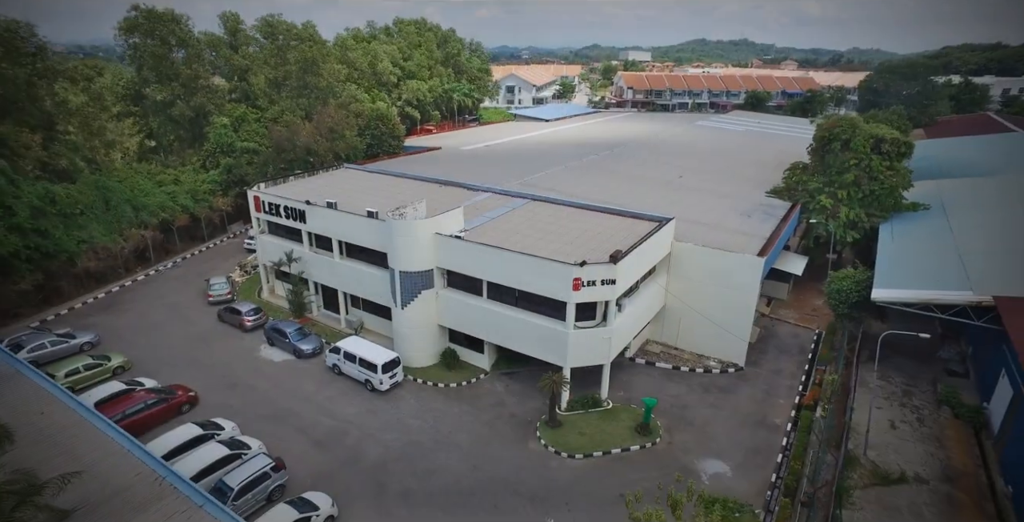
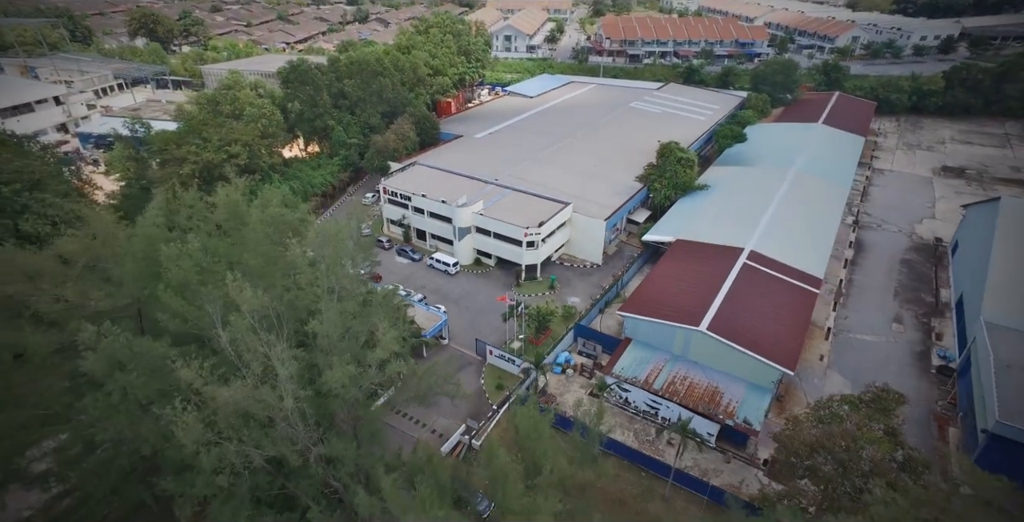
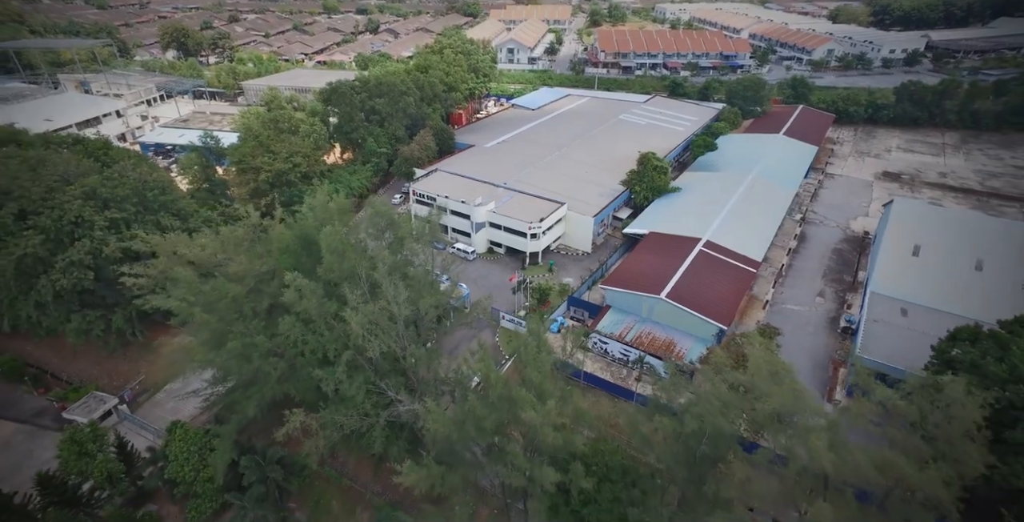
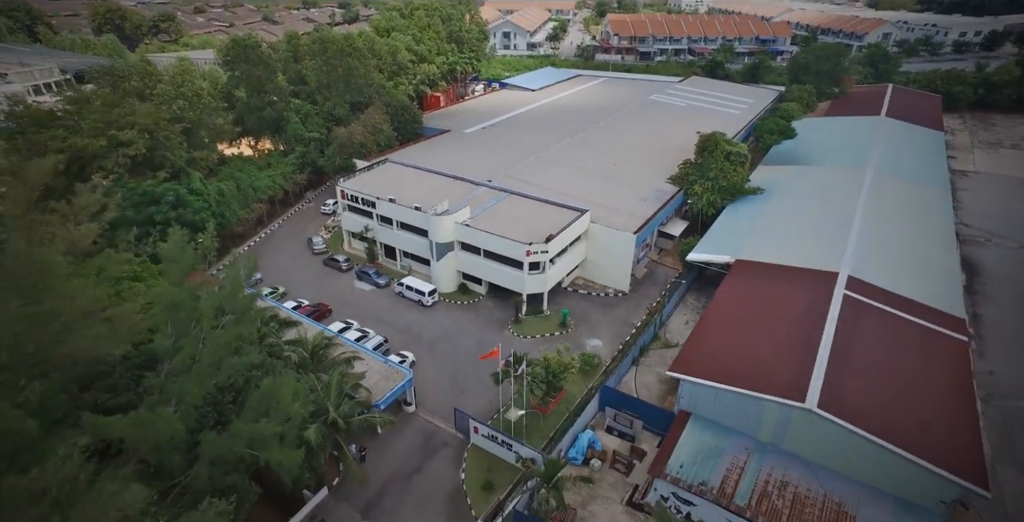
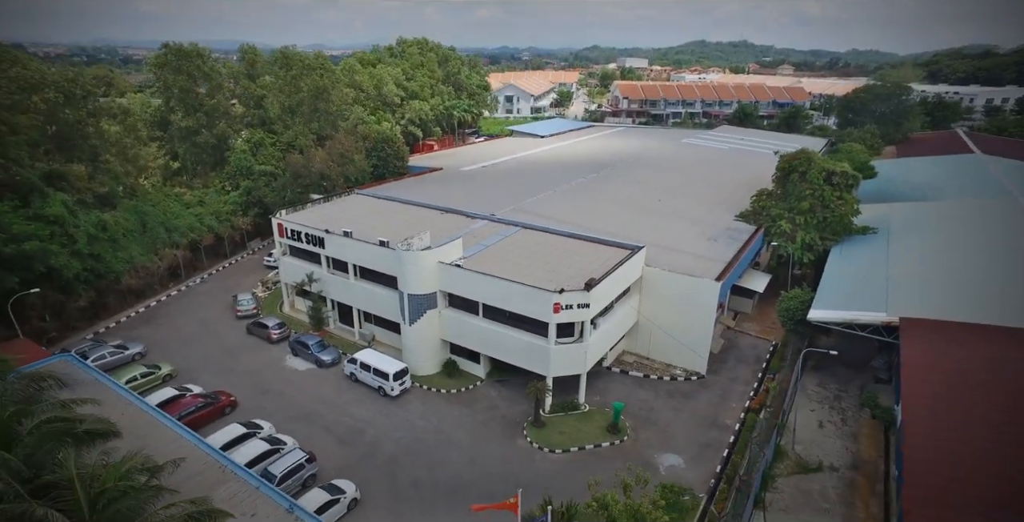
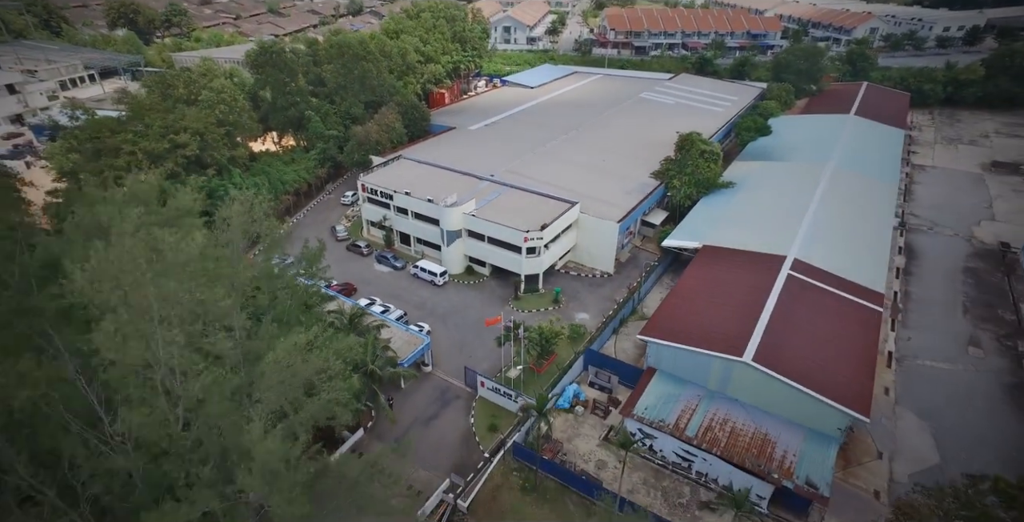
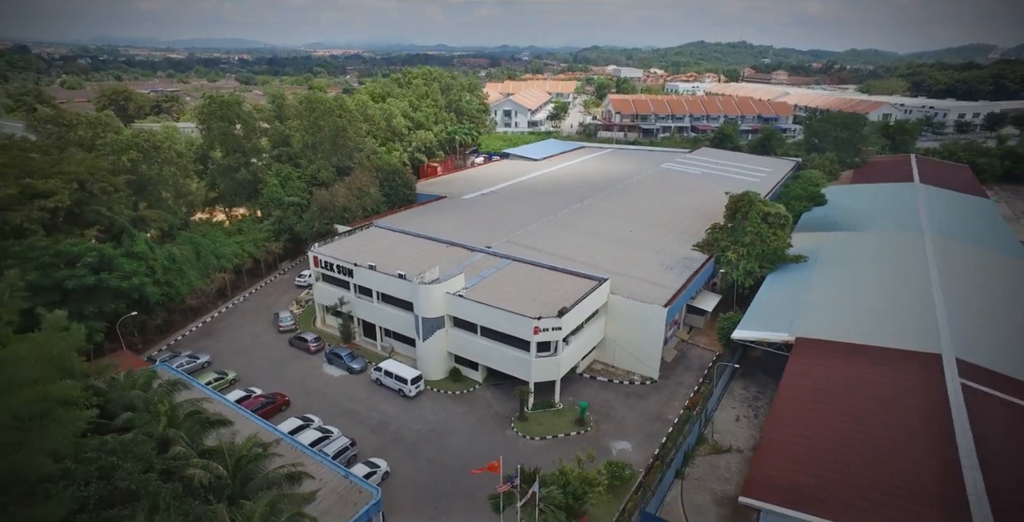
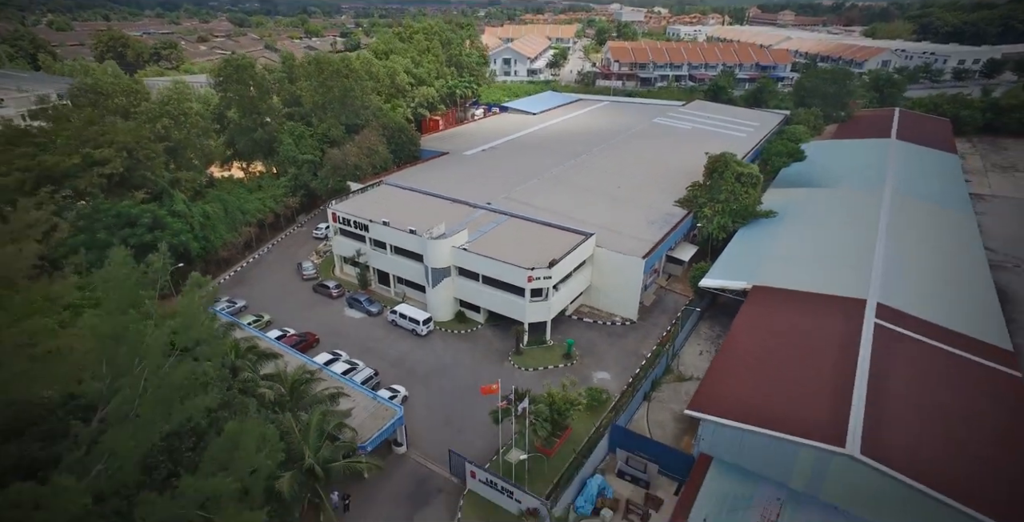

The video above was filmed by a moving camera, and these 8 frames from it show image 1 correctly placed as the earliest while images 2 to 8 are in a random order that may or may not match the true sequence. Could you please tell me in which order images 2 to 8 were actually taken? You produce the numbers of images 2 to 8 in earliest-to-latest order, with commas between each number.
5, 7, 8, 4, 6, 2, 3
